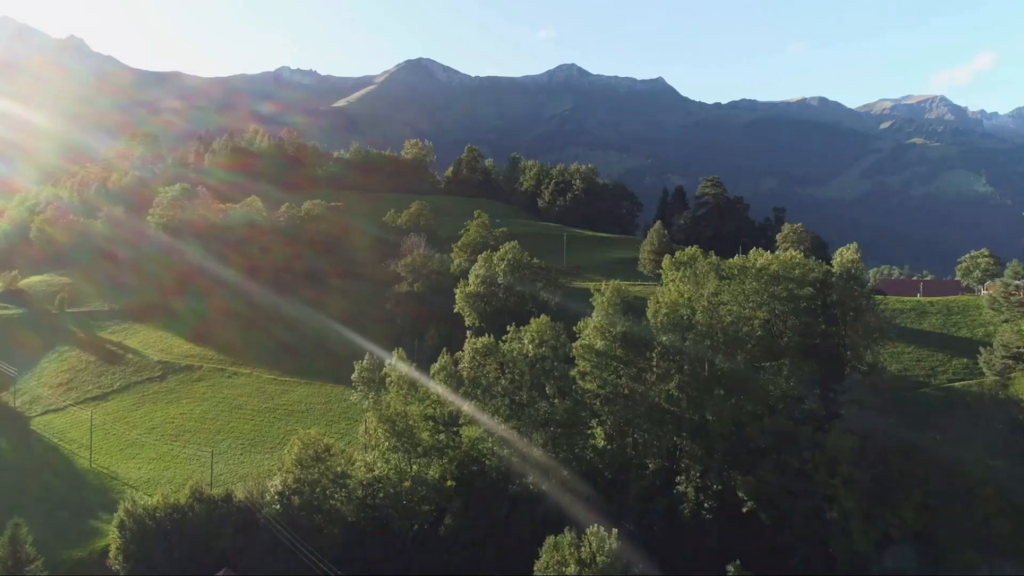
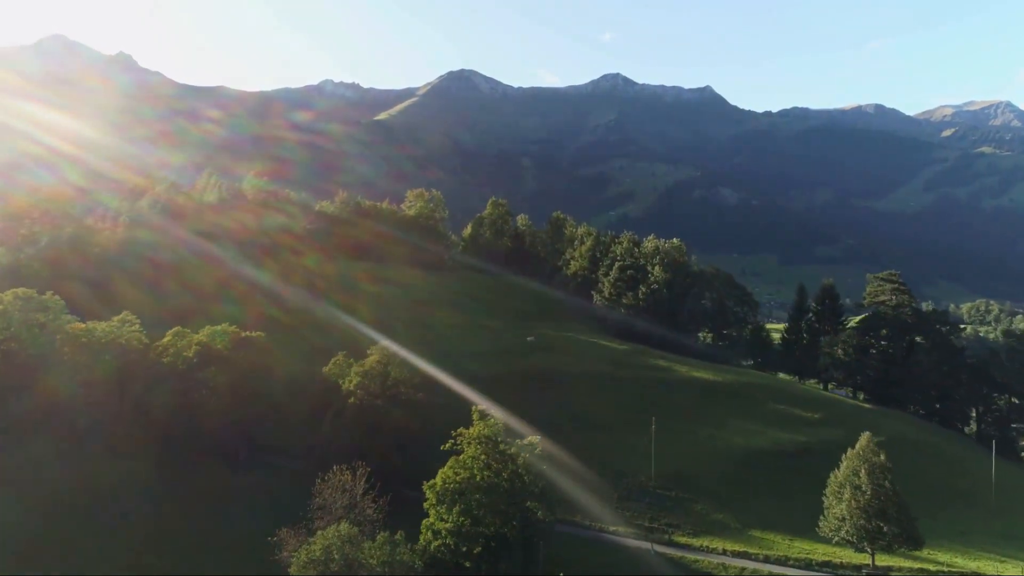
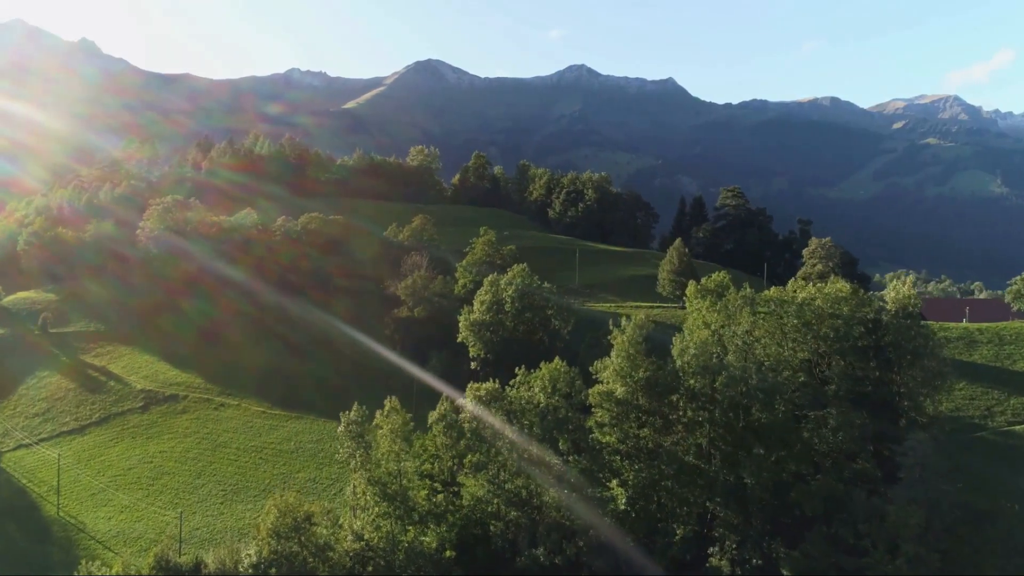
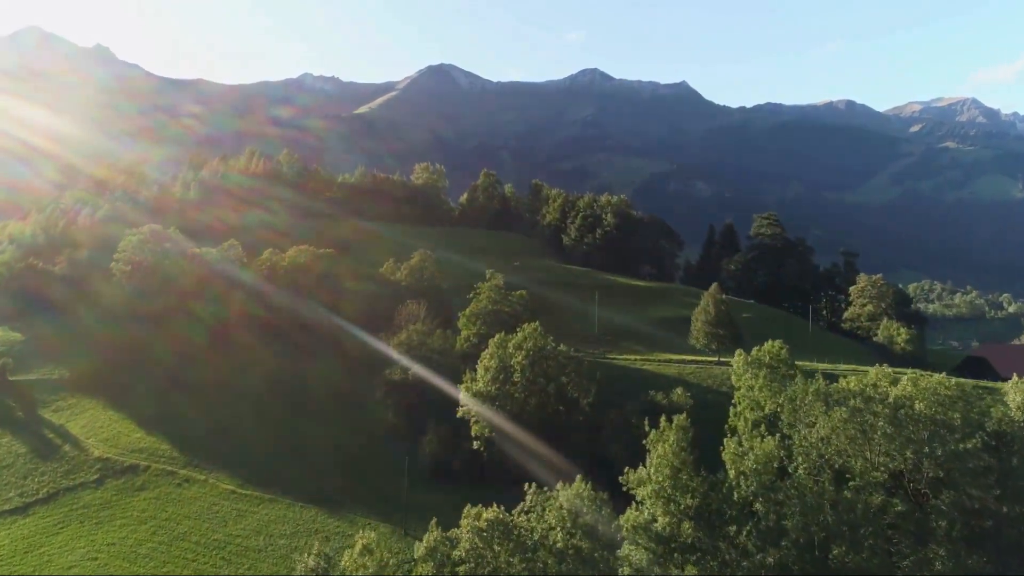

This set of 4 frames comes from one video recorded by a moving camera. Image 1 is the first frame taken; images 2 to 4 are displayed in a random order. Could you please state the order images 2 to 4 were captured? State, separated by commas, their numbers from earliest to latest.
3, 4, 2
